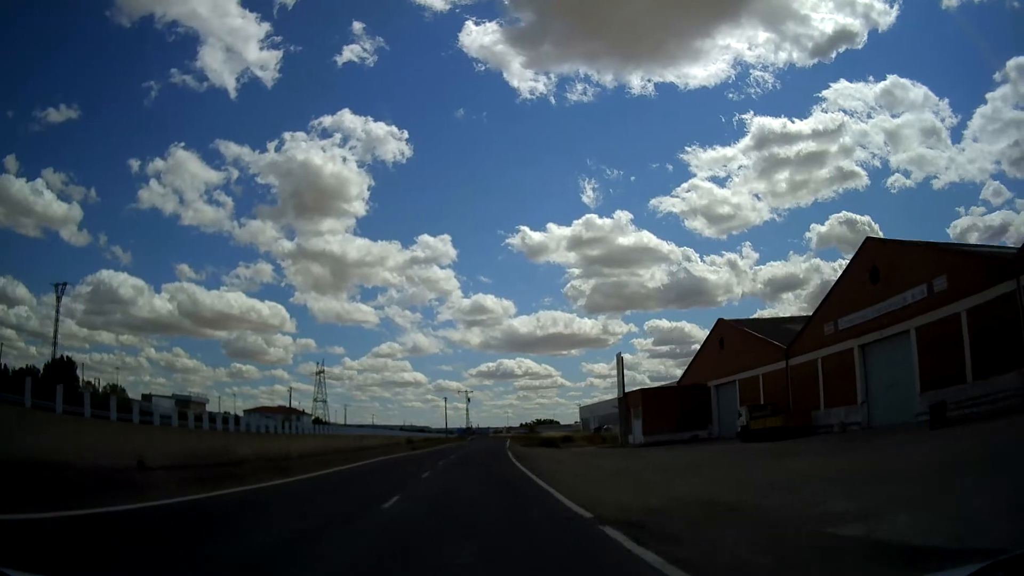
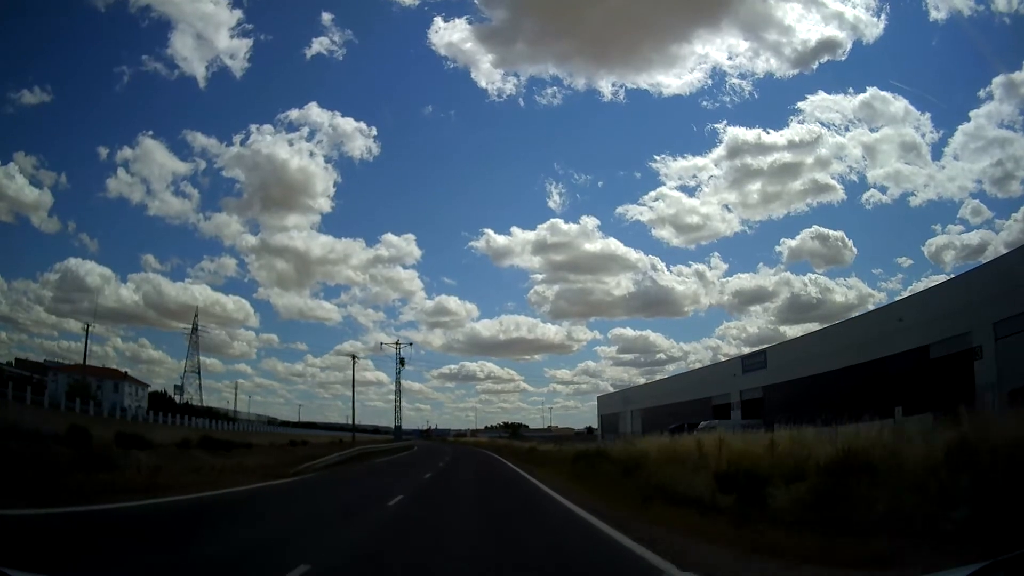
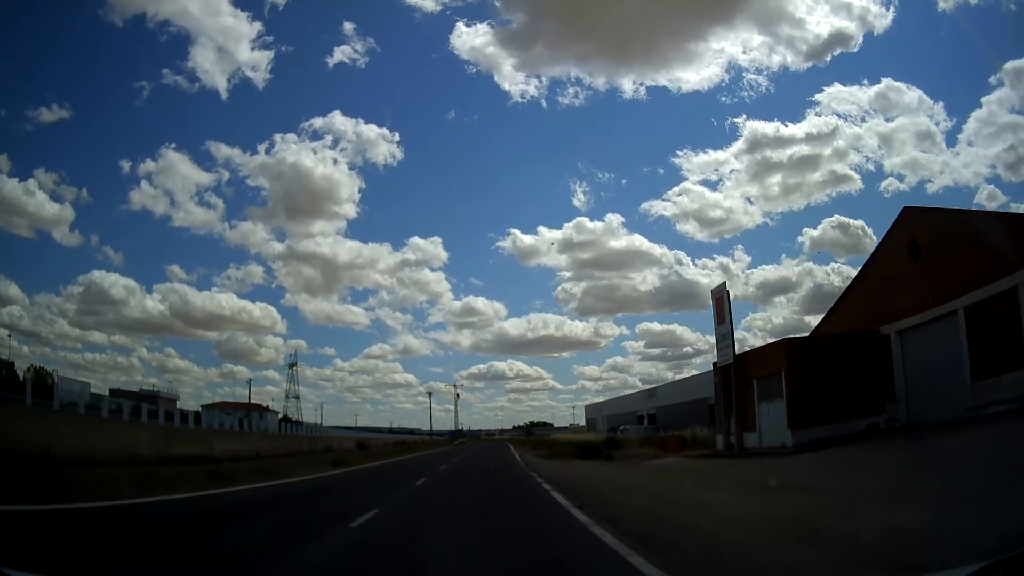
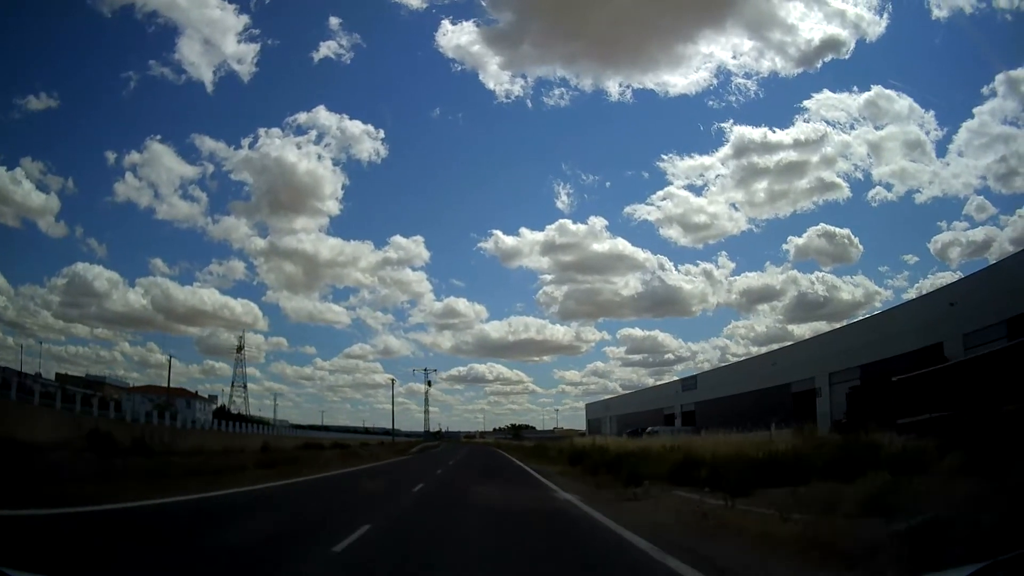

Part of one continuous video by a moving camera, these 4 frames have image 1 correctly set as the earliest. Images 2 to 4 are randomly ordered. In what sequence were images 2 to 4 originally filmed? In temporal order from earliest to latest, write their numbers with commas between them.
3, 4, 2
